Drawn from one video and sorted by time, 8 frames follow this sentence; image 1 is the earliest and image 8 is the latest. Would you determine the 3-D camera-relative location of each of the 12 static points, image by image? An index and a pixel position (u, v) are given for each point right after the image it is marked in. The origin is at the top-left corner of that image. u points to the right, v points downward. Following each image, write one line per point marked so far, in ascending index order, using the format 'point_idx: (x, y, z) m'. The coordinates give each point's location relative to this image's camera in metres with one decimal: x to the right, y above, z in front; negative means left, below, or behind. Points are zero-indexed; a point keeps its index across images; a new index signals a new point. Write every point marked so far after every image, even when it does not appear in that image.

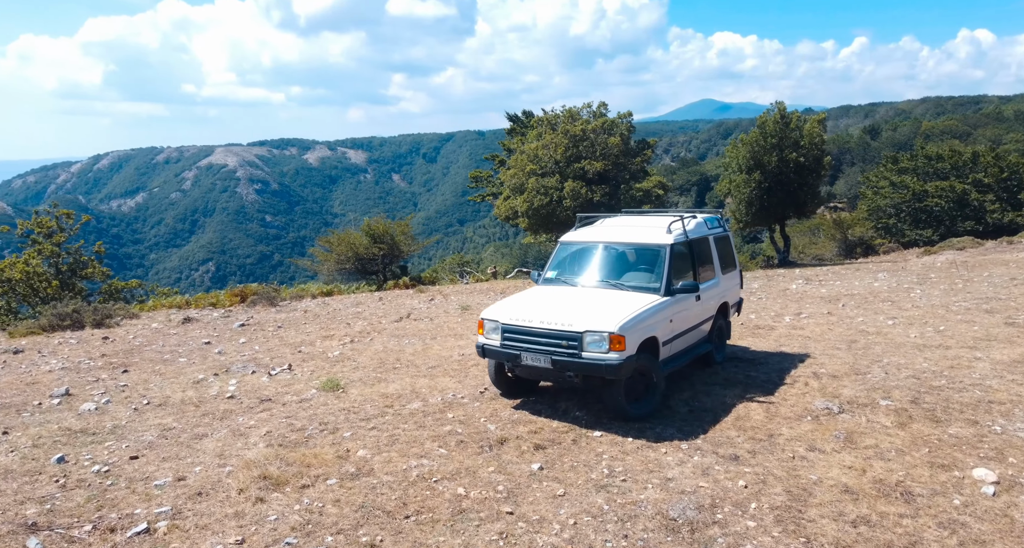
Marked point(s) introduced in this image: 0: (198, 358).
0: (-5.1, -1.4, +11.7) m
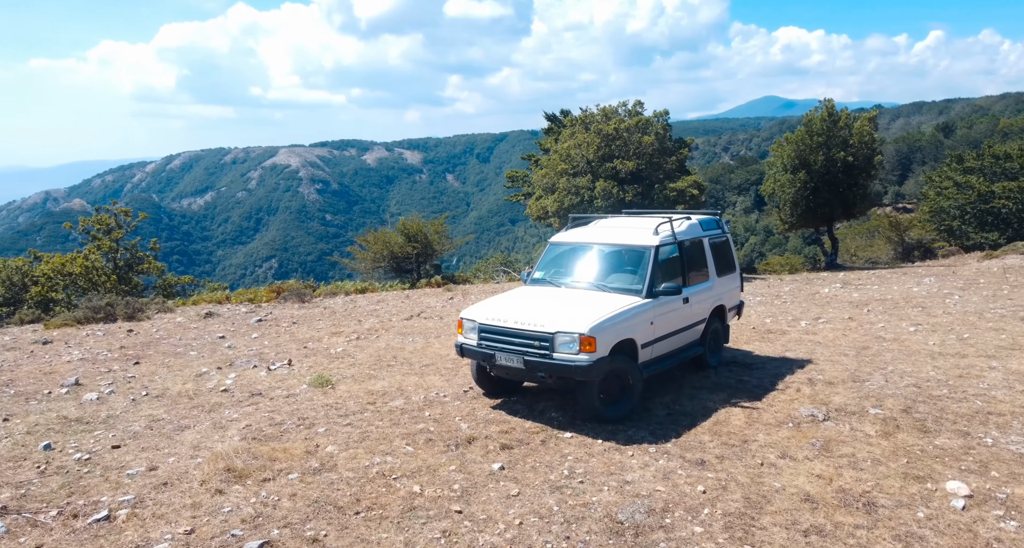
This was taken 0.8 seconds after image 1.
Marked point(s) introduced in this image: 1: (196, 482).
0: (-5.0, -1.3, +11.9) m
1: (-2.4, -1.6, +5.4) m
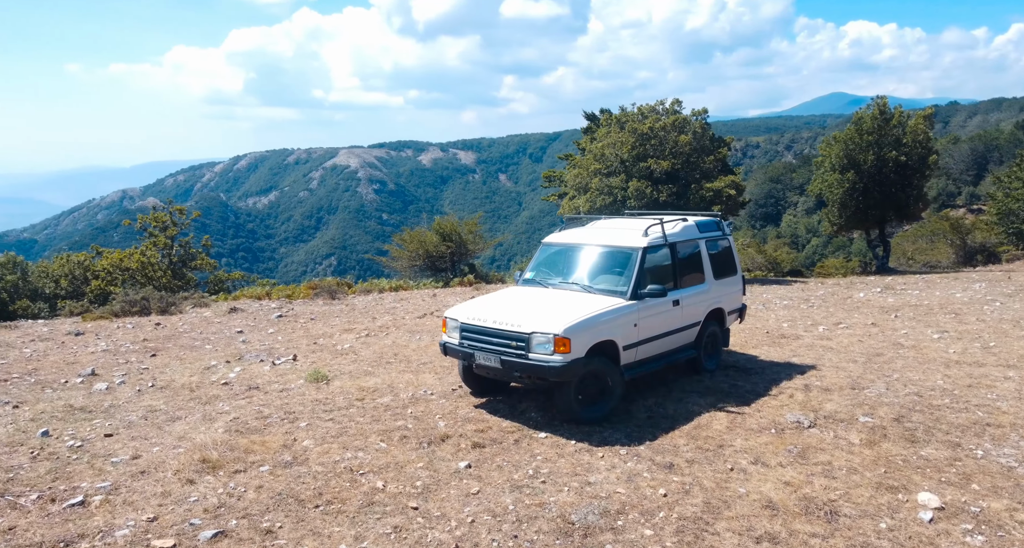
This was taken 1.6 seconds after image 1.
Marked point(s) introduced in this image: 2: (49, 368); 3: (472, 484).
0: (-4.9, -1.3, +12.2) m
1: (-2.7, -1.5, +5.6) m
2: (-7.6, -1.5, +11.8) m
3: (-0.3, -1.5, +5.2) m
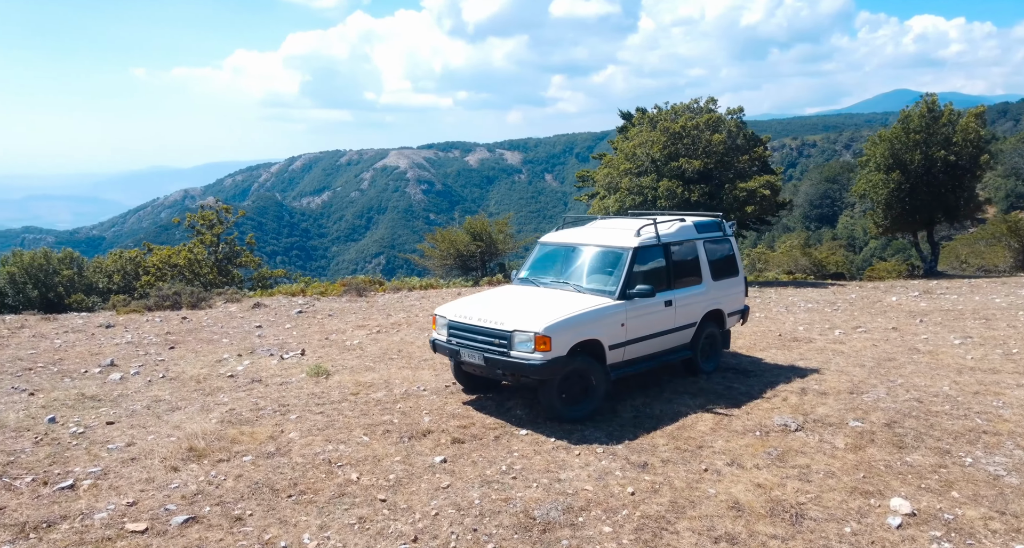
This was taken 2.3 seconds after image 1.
0: (-4.8, -1.2, +12.5) m
1: (-2.9, -1.5, +5.8) m
2: (-7.5, -1.4, +12.2) m
3: (-0.5, -1.5, +5.3) m
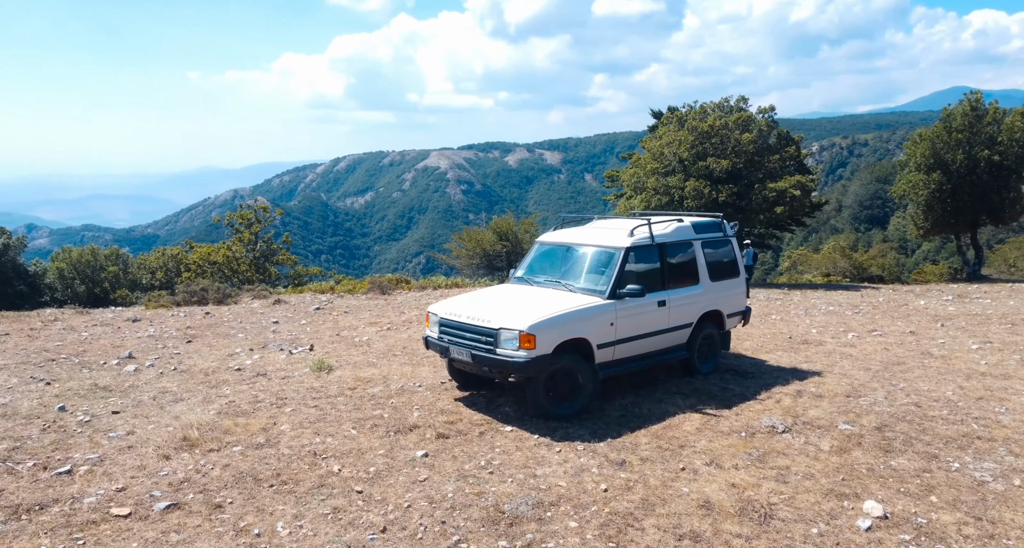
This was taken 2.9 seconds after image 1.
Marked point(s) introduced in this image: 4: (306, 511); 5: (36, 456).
0: (-4.6, -1.1, +12.8) m
1: (-3.0, -1.5, +6.0) m
2: (-7.4, -1.4, +12.6) m
3: (-0.7, -1.5, +5.4) m
4: (-1.4, -1.6, +4.8) m
5: (-4.0, -1.5, +6.0) m
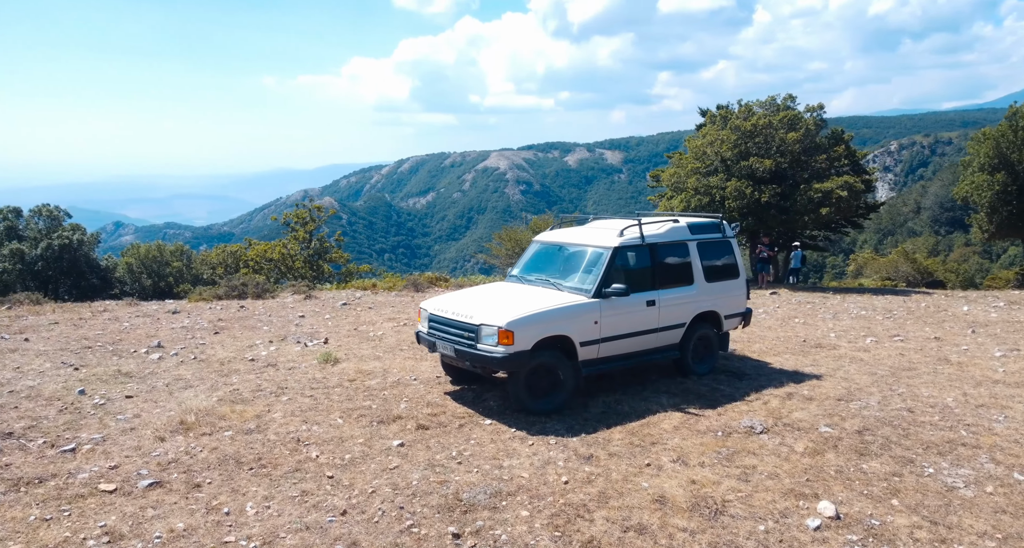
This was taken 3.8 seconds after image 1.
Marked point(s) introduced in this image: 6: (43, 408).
0: (-4.4, -1.0, +13.3) m
1: (-3.2, -1.4, +6.4) m
2: (-7.1, -1.2, +13.3) m
3: (-0.9, -1.5, +5.6) m
4: (-1.7, -1.6, +5.1) m
5: (-4.2, -1.5, +6.5) m
6: (-4.9, -1.4, +7.3) m
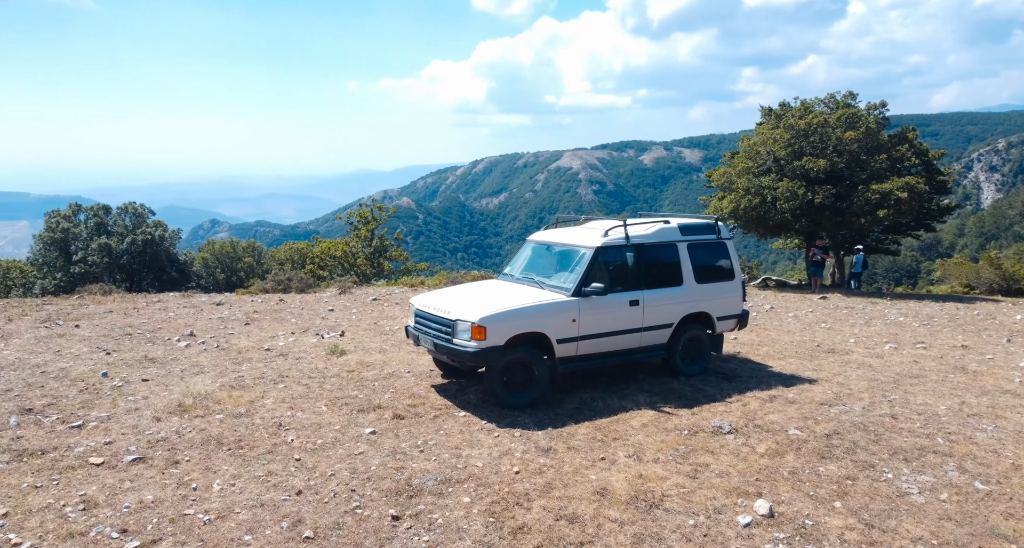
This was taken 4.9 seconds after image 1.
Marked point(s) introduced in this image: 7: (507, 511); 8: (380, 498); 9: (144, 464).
0: (-4.1, -0.9, +13.9) m
1: (-3.5, -1.3, +6.9) m
2: (-6.8, -1.1, +14.1) m
3: (-1.3, -1.4, +6.0) m
4: (-2.1, -1.5, +5.5) m
5: (-4.5, -1.4, +7.1) m
6: (-5.0, -1.3, +8.0) m
7: (0.0, -1.6, +4.9) m
8: (-0.9, -1.6, +5.1) m
9: (-2.9, -1.5, +5.5) m
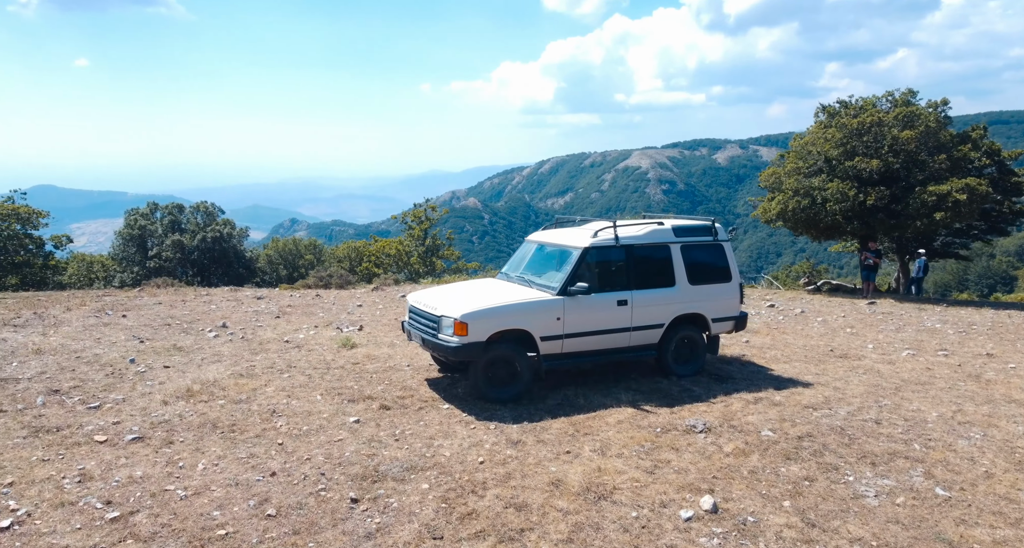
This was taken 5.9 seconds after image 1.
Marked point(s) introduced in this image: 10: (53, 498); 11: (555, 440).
0: (-3.7, -0.9, +14.5) m
1: (-3.7, -1.3, +7.4) m
2: (-6.4, -1.0, +14.9) m
3: (-1.5, -1.4, +6.3) m
4: (-2.3, -1.5, +5.9) m
5: (-4.6, -1.3, +7.7) m
6: (-5.1, -1.2, +8.7) m
7: (-0.4, -1.6, +5.2) m
8: (-1.3, -1.6, +5.4) m
9: (-3.1, -1.4, +6.0) m
10: (-3.2, -1.6, +5.0) m
11: (+0.4, -1.5, +6.3) m
